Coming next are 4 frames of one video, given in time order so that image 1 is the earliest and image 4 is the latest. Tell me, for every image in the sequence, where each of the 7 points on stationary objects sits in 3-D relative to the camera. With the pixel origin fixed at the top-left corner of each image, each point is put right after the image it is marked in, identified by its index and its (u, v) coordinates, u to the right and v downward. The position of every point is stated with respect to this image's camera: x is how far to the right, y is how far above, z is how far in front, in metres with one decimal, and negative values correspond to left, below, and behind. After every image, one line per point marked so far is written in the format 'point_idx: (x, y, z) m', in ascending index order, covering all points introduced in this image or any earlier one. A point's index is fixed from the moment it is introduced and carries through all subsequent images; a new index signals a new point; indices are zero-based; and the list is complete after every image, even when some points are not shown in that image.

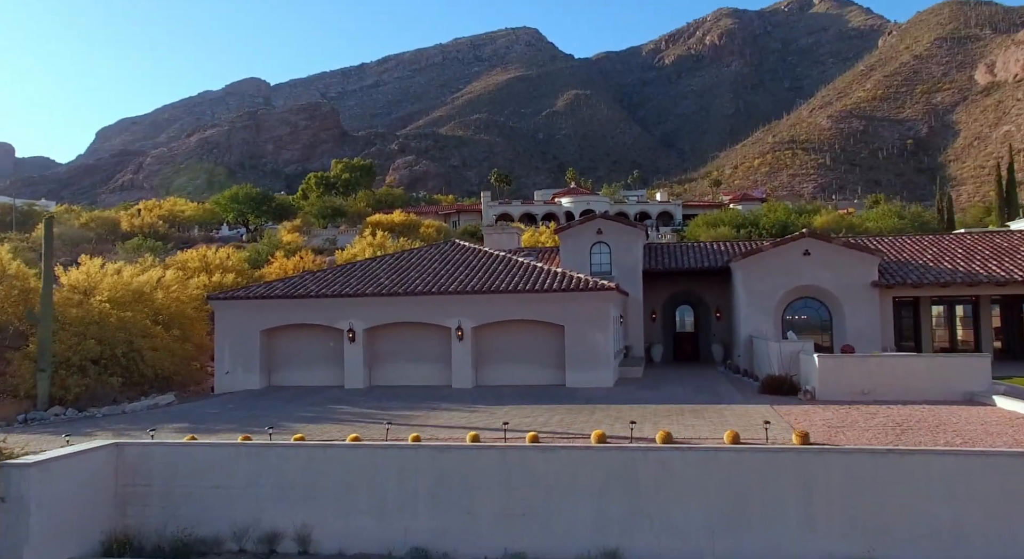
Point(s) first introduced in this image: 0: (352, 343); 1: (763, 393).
0: (-4.1, -1.6, +19.6) m
1: (+5.3, -2.4, +16.5) m
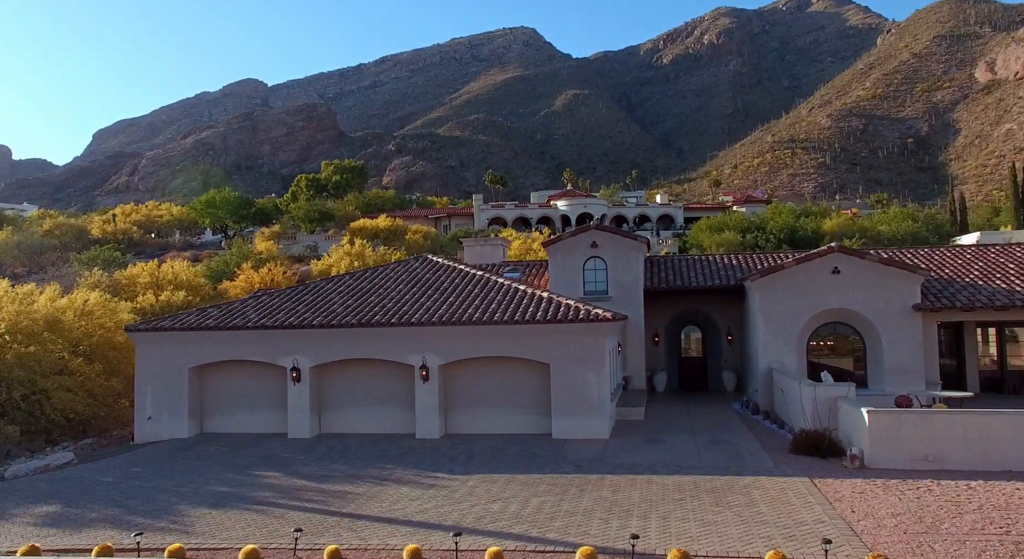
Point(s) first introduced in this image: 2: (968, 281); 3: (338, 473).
0: (-4.6, -2.2, +16.4) m
1: (+4.8, -3.0, +13.3) m
2: (+11.4, 0.0, +19.4) m
3: (-2.9, -3.2, +13.0) m
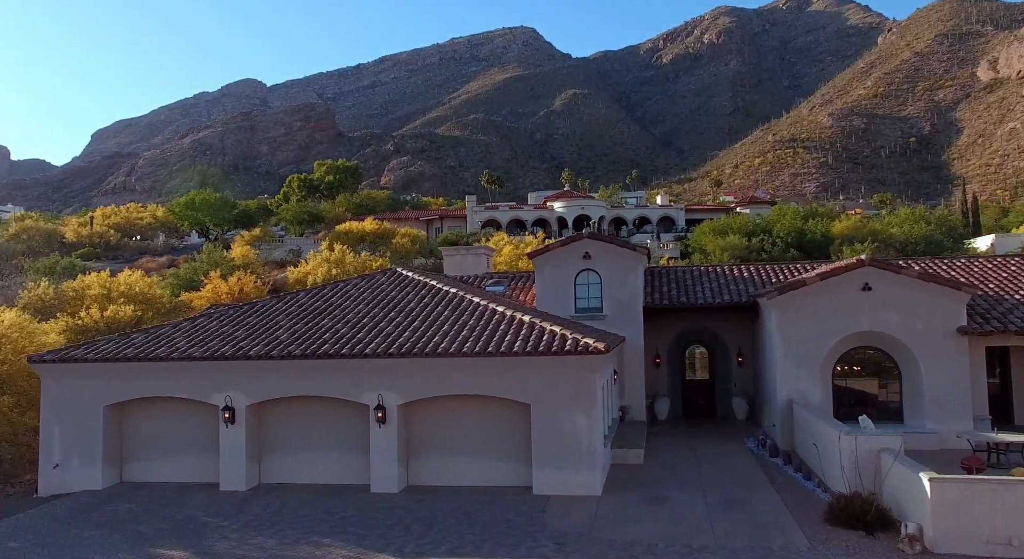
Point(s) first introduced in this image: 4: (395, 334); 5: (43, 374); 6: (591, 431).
0: (-5.0, -2.6, +13.8) m
1: (+4.4, -3.3, +10.7) m
2: (+11.0, -0.4, +16.8) m
3: (-3.4, -3.6, +10.3) m
4: (-2.1, -1.0, +14.1) m
5: (-8.6, -1.7, +14.2) m
6: (+1.3, -2.5, +12.8) m
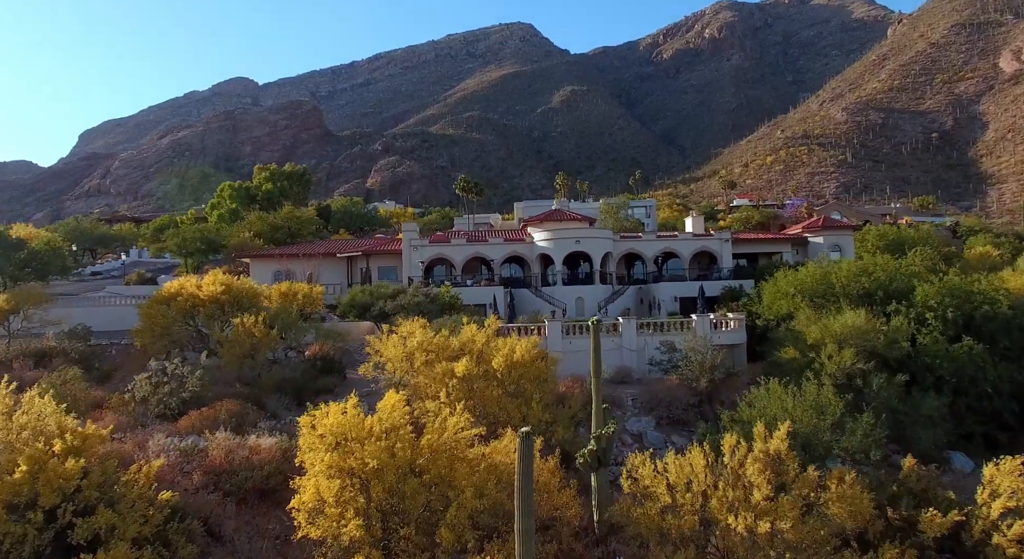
0: (-7.2, -6.5, -8.2) m
1: (+2.2, -7.2, -11.3) m
2: (+8.8, -4.2, -5.2) m
3: (-5.6, -7.6, -11.6) m
4: (-4.3, -4.9, -7.9) m
5: (-10.8, -5.7, -7.8) m
6: (-0.9, -6.4, -9.1) m
